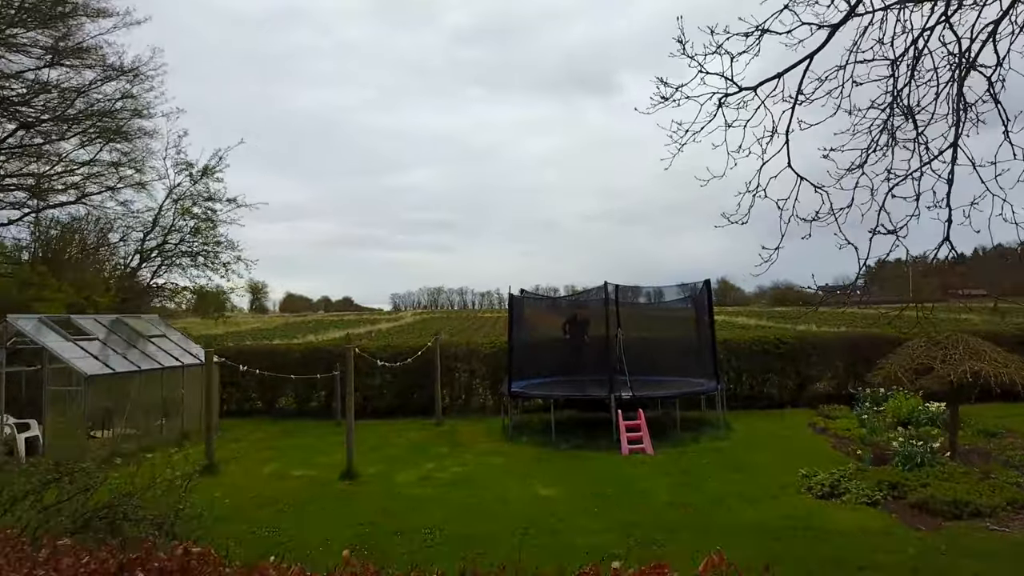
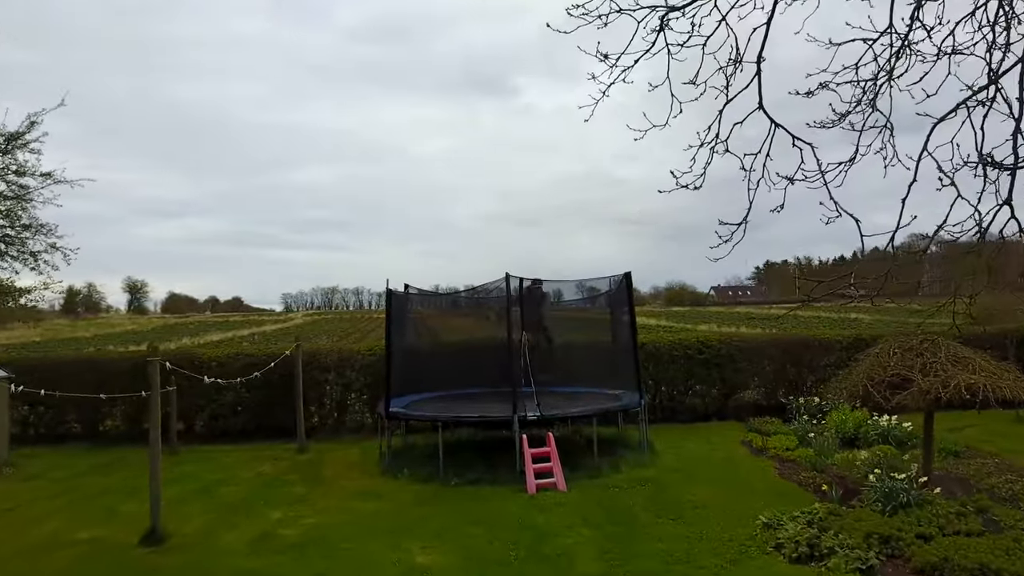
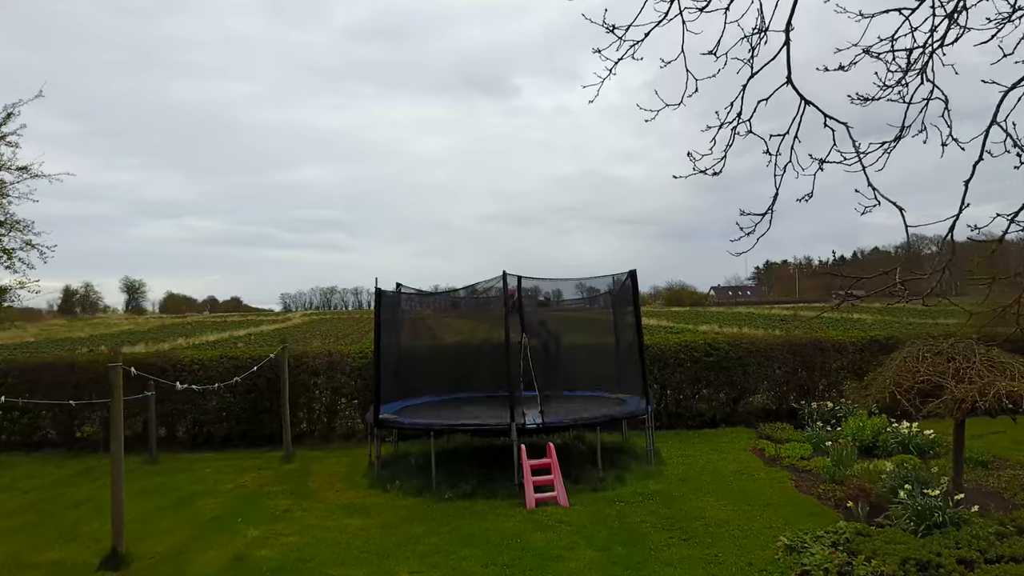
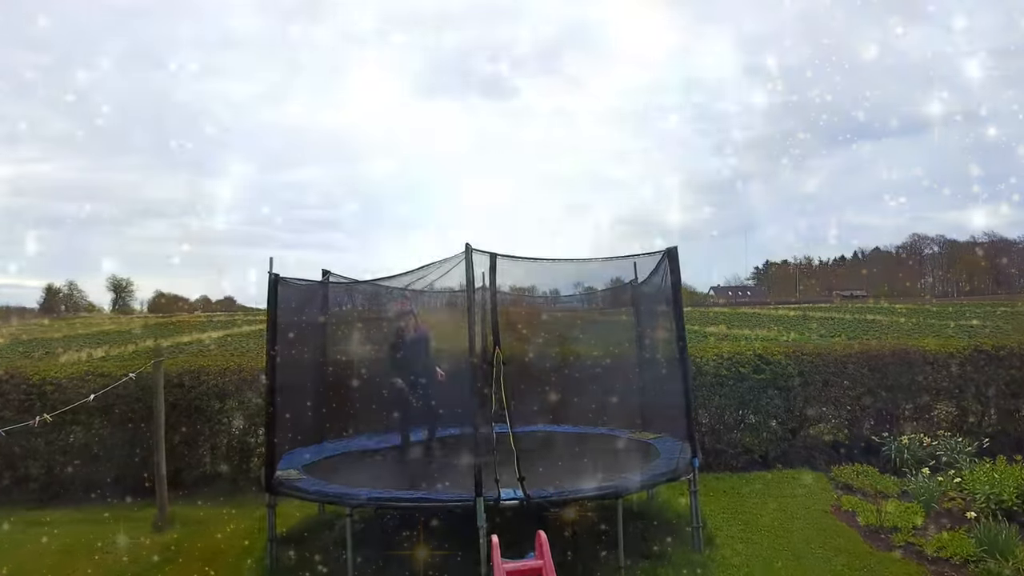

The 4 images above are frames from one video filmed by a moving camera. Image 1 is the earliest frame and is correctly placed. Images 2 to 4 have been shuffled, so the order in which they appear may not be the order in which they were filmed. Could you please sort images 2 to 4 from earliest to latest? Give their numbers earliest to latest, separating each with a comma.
2, 3, 4
